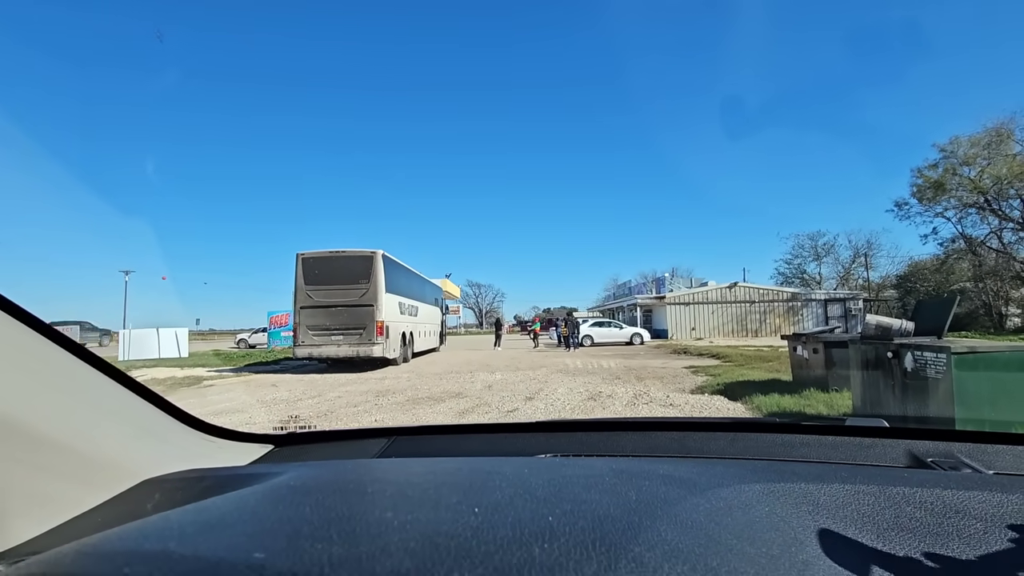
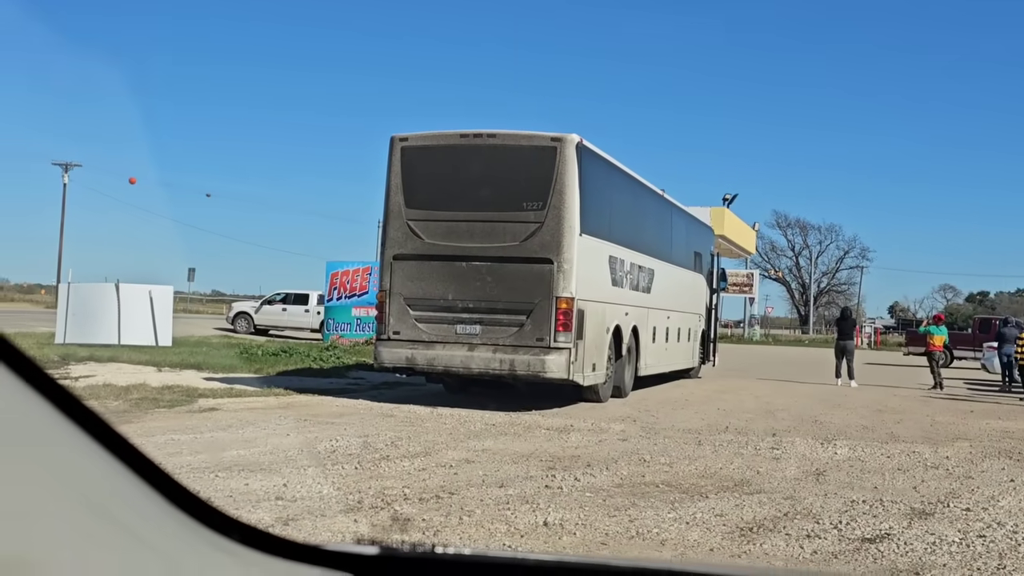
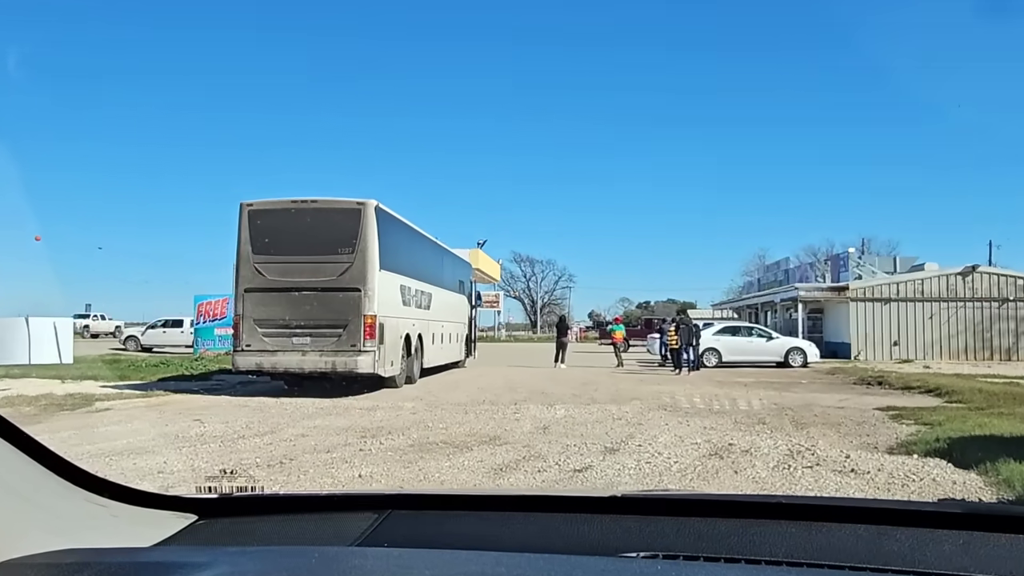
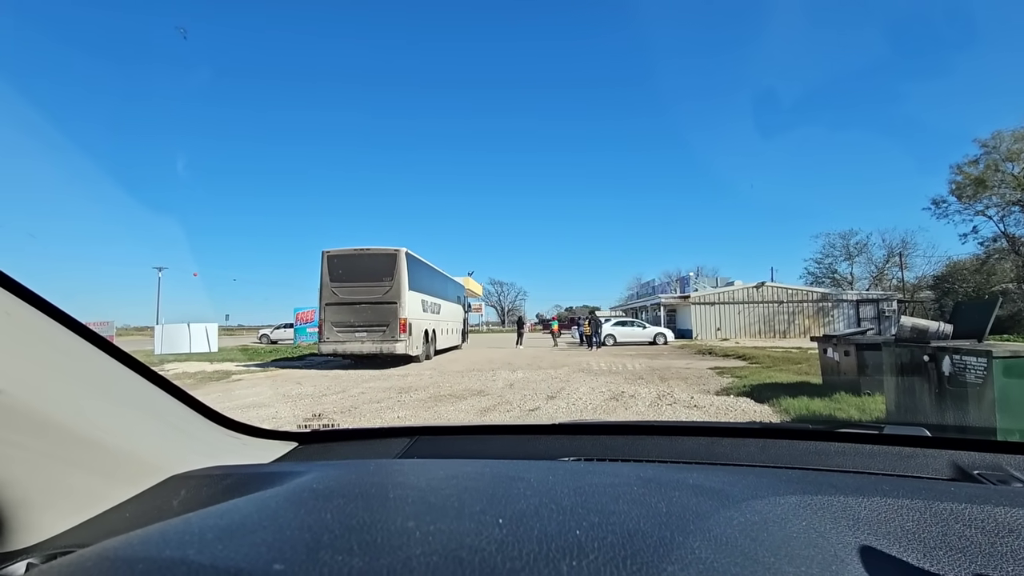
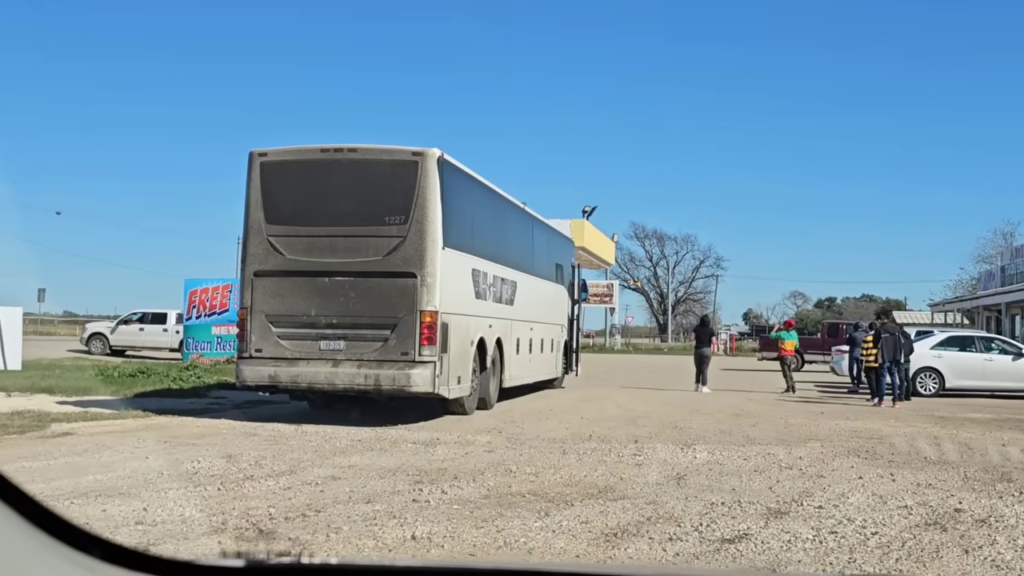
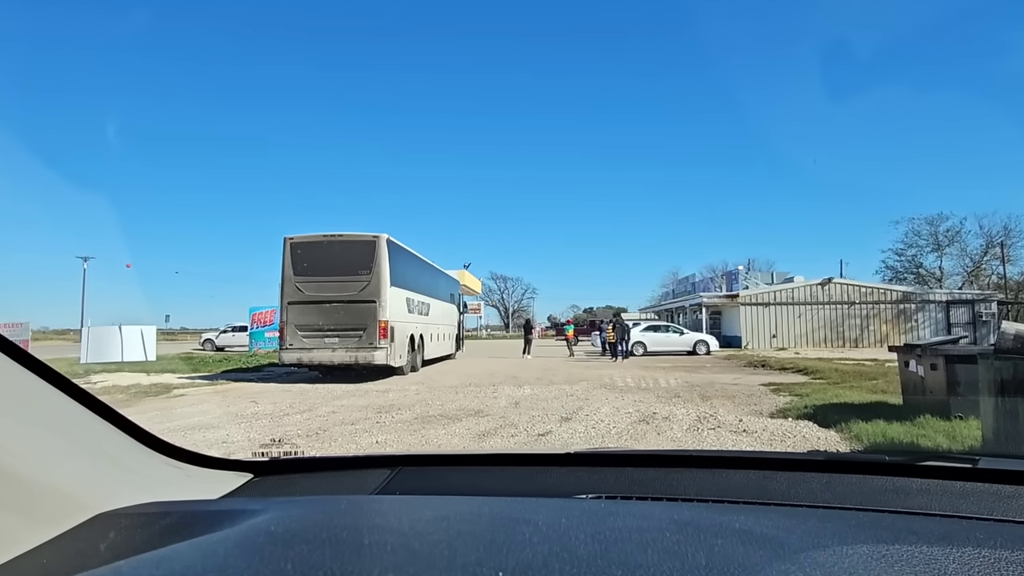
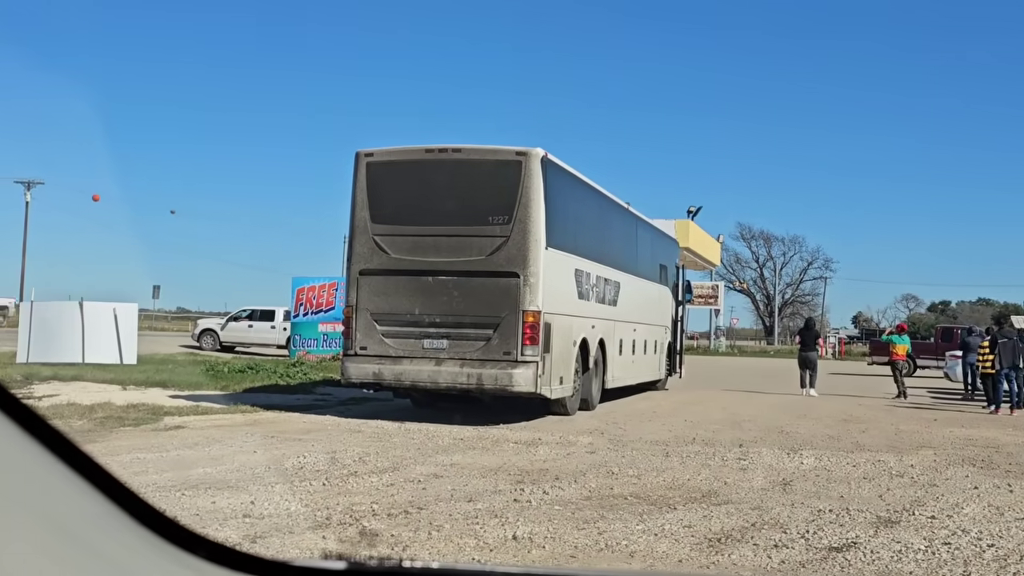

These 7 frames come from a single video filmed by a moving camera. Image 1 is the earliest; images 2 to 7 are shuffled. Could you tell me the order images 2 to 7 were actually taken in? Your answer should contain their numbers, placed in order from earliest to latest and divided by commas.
4, 6, 3, 5, 7, 2
